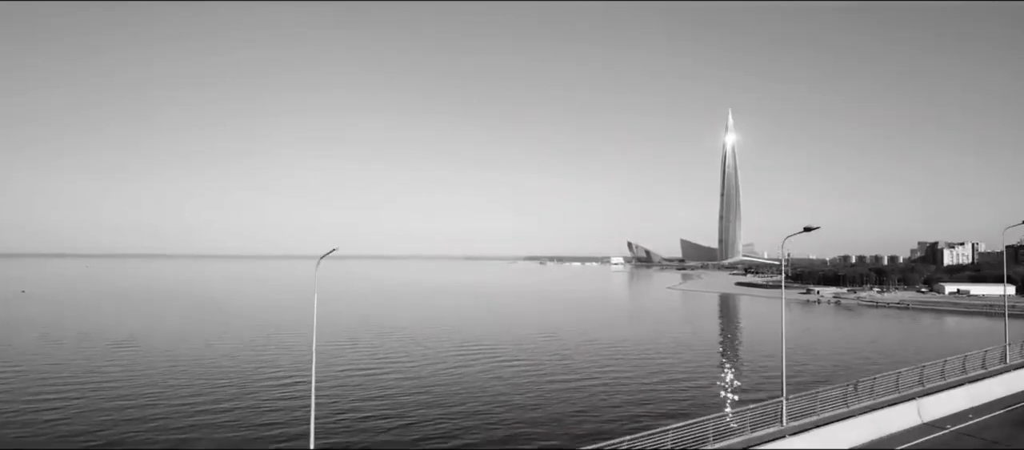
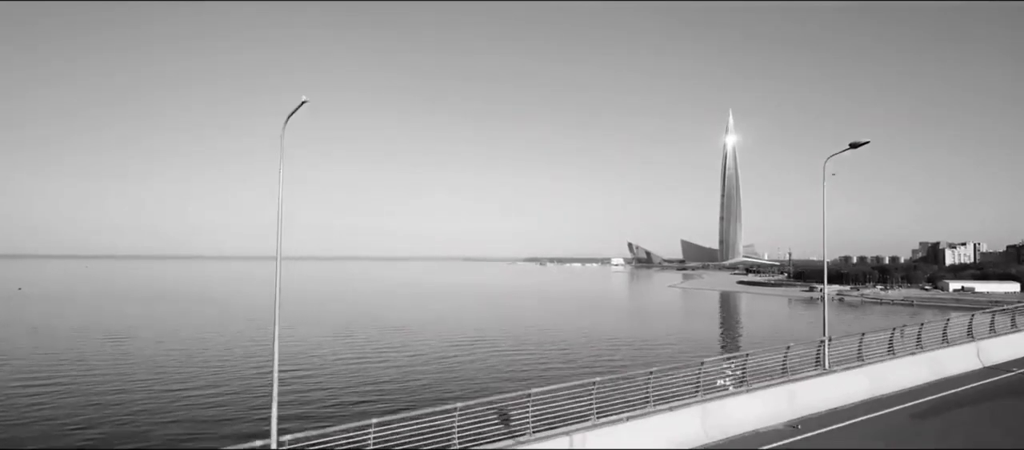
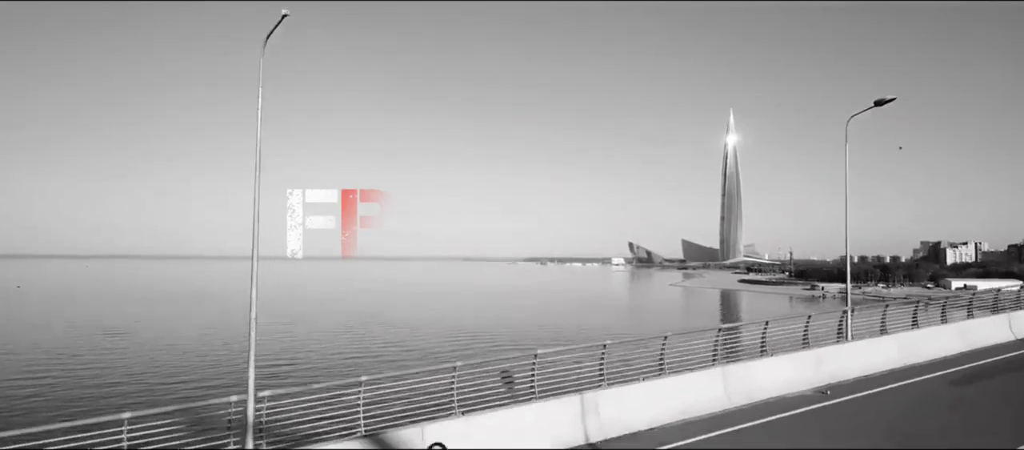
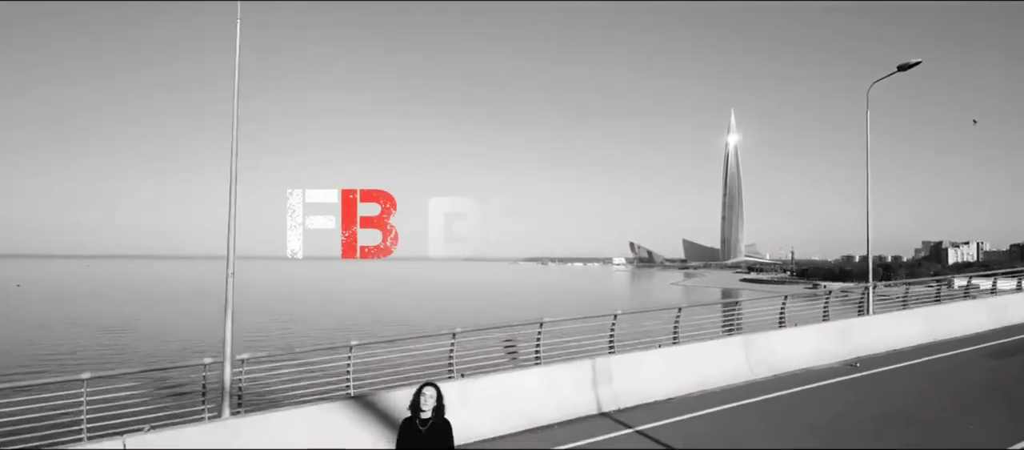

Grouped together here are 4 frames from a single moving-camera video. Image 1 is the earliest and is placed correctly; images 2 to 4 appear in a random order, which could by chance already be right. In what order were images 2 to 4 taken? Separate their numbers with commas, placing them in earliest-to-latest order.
2, 3, 4
